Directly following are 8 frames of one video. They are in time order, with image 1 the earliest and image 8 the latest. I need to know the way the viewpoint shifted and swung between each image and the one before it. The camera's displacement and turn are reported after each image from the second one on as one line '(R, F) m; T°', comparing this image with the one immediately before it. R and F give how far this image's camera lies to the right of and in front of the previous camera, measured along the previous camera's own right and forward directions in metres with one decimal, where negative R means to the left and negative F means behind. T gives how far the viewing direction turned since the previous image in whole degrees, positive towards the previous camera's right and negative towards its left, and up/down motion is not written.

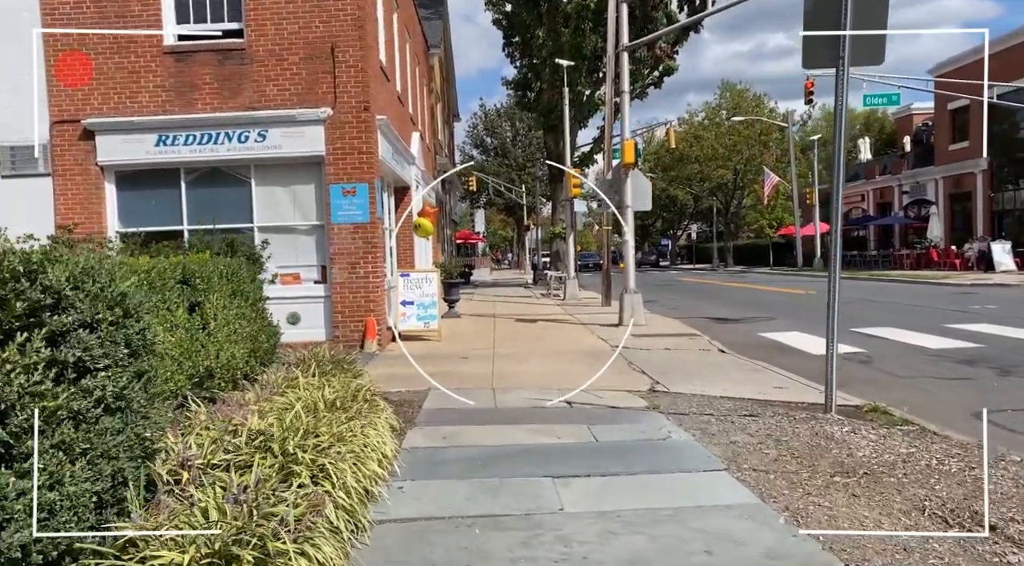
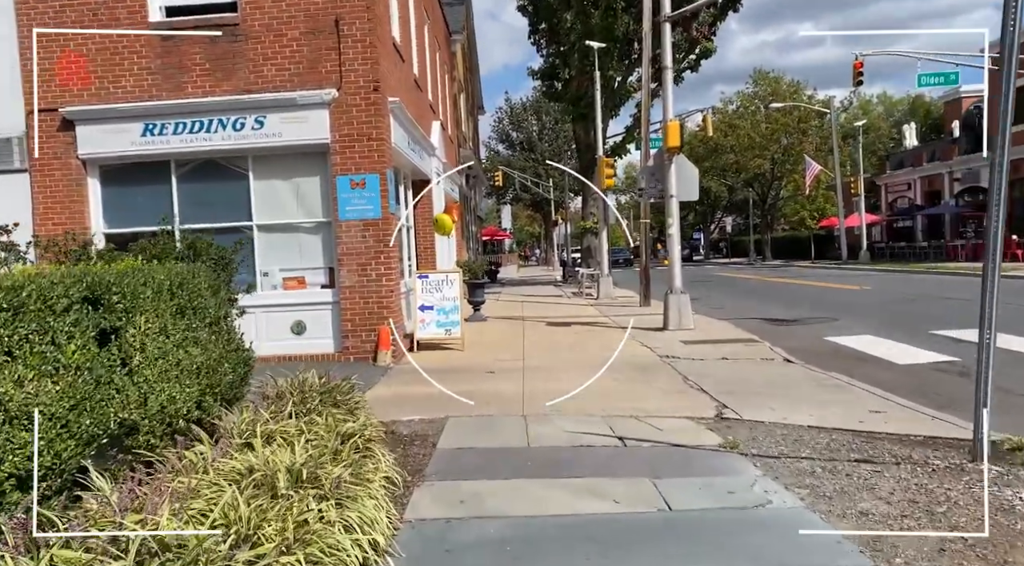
(-0.1, +1.6) m; -2°
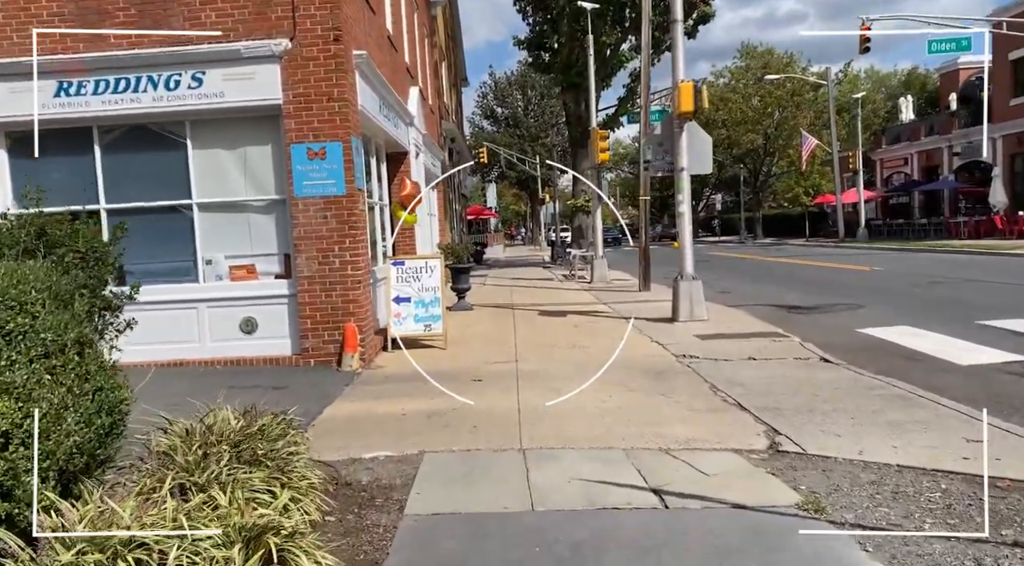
(-0.1, +1.8) m; +1°
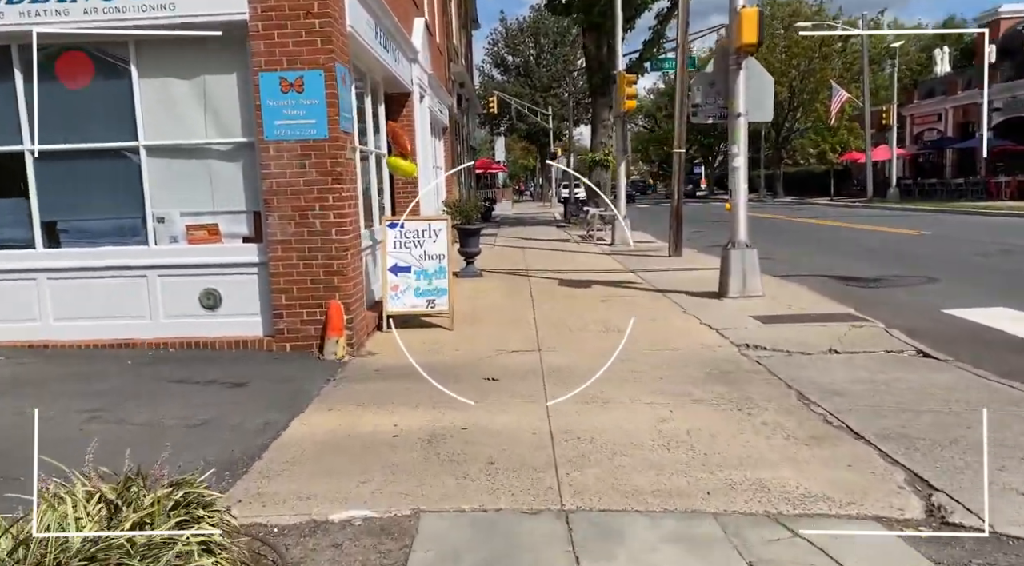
(-0.2, +1.9) m; 0°
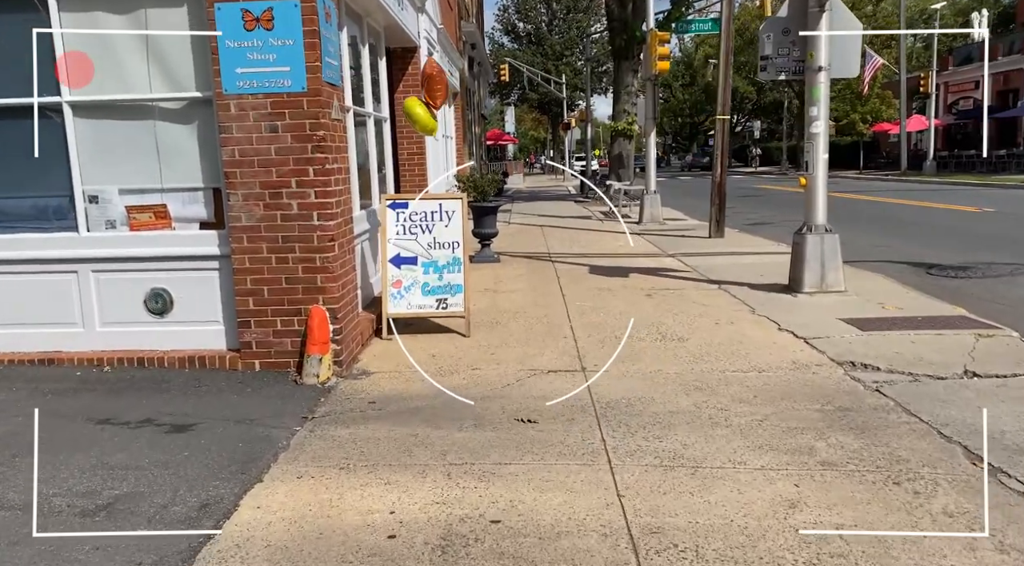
(-0.2, +1.8) m; -1°
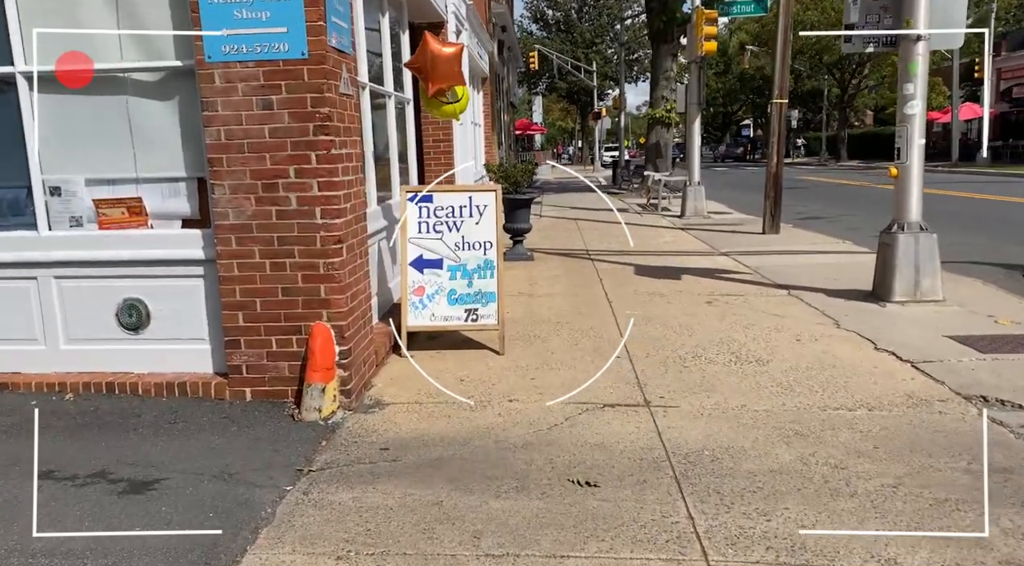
(-0.1, +1.1) m; -2°
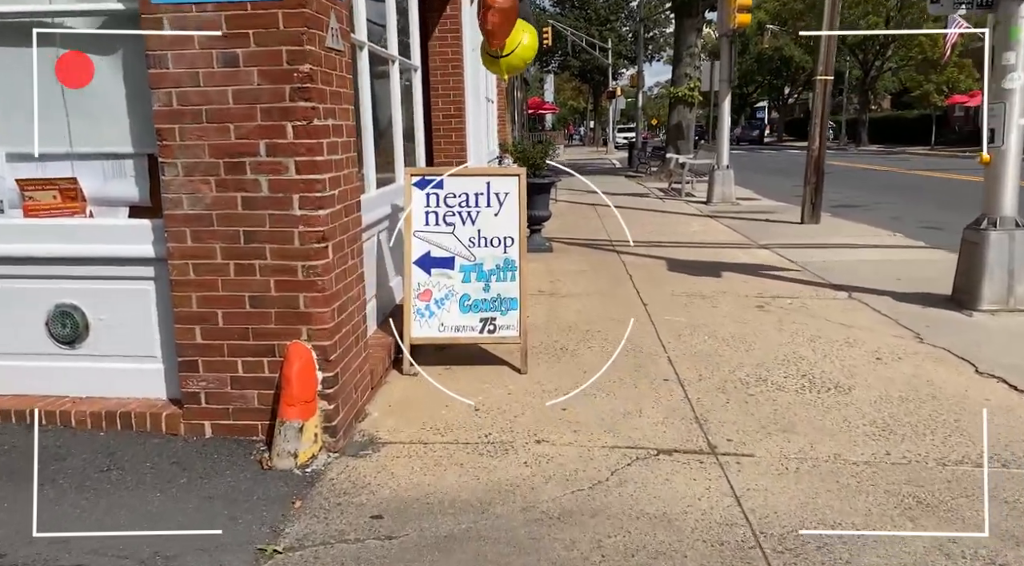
(-0.1, +1.1) m; 0°
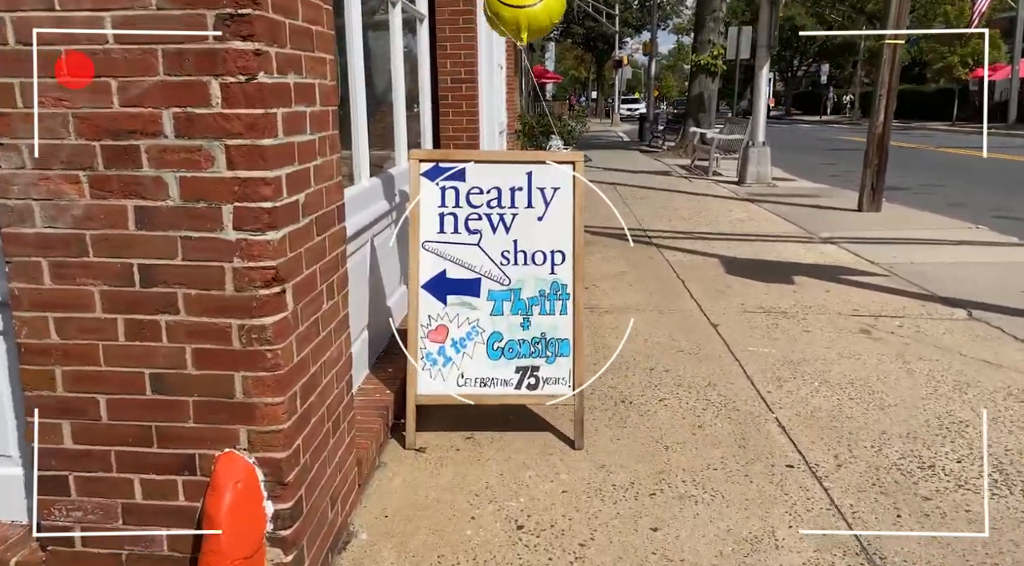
(-0.2, +1.6) m; 0°
